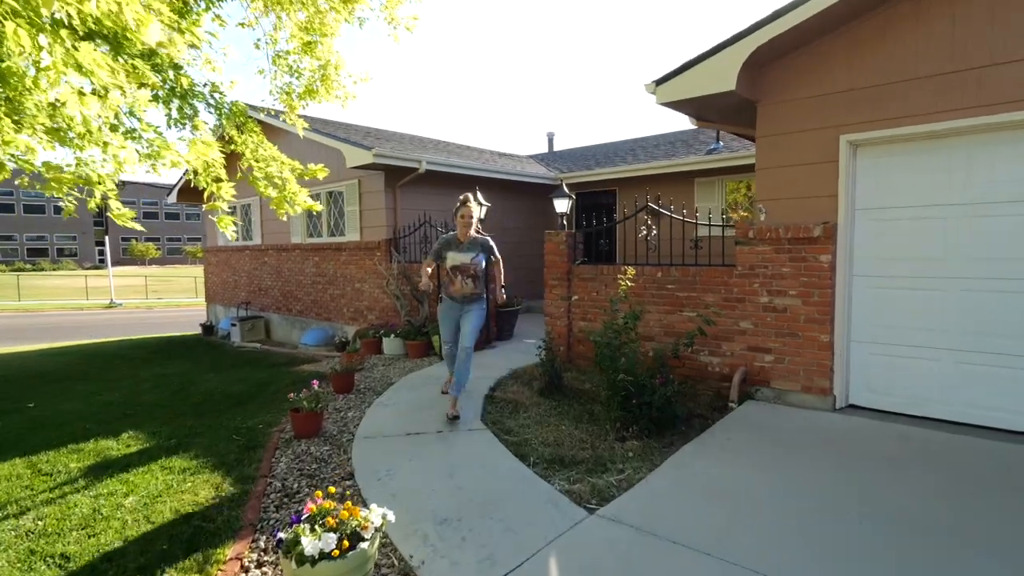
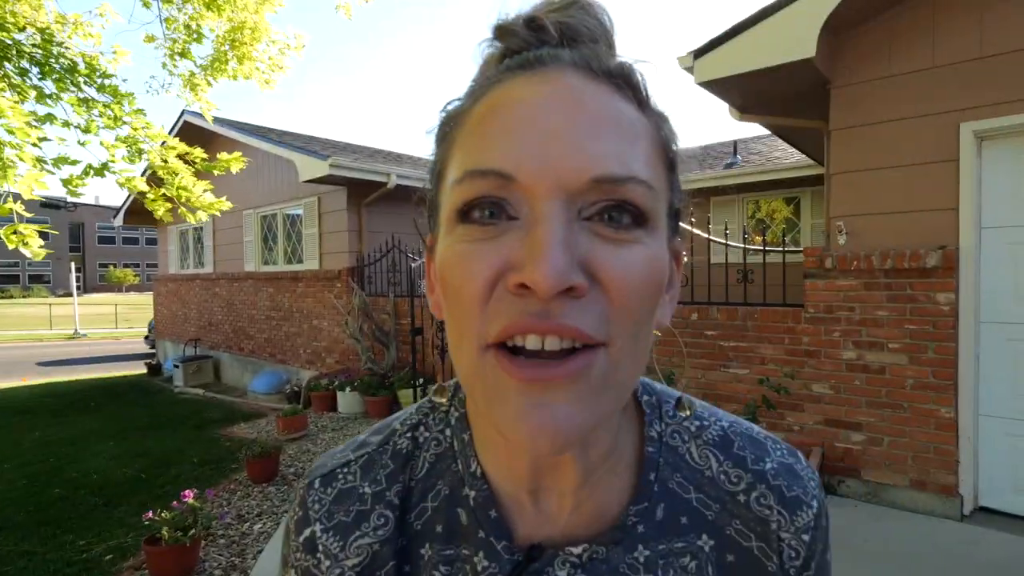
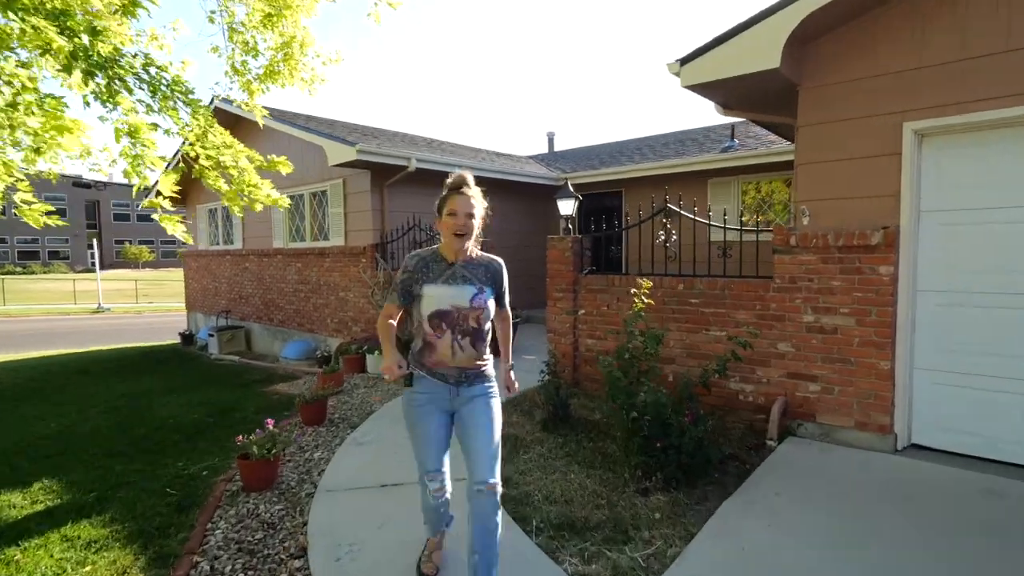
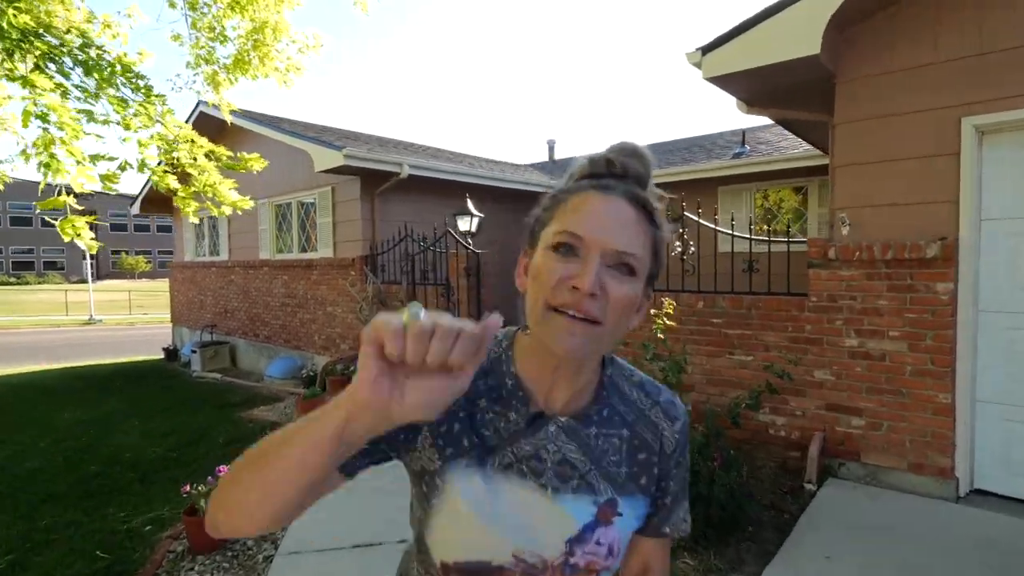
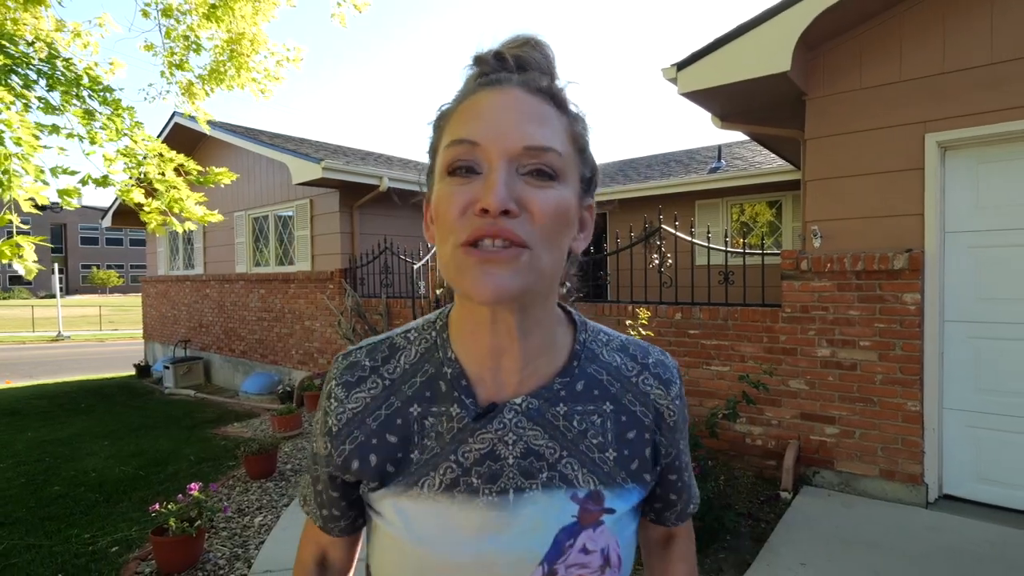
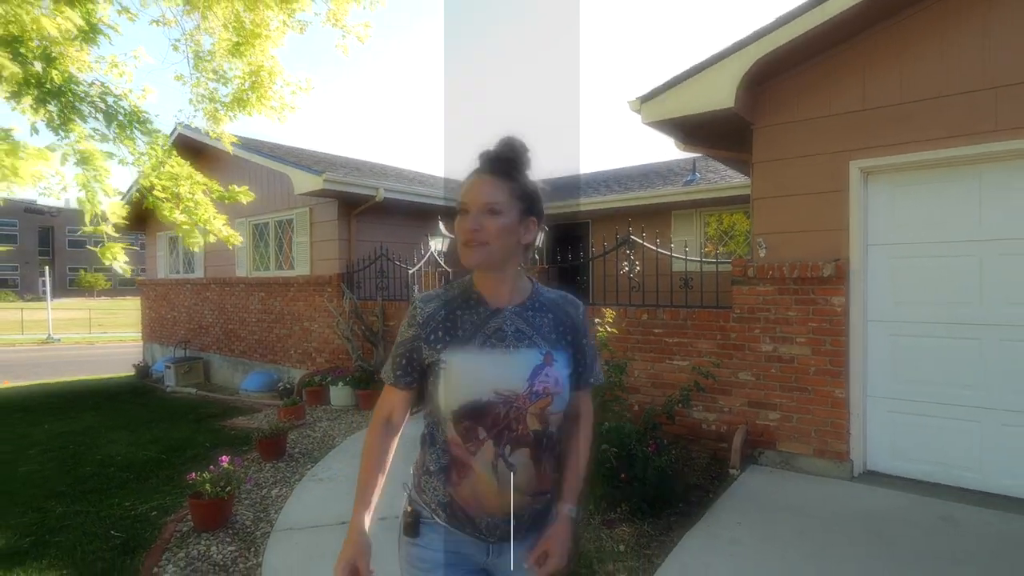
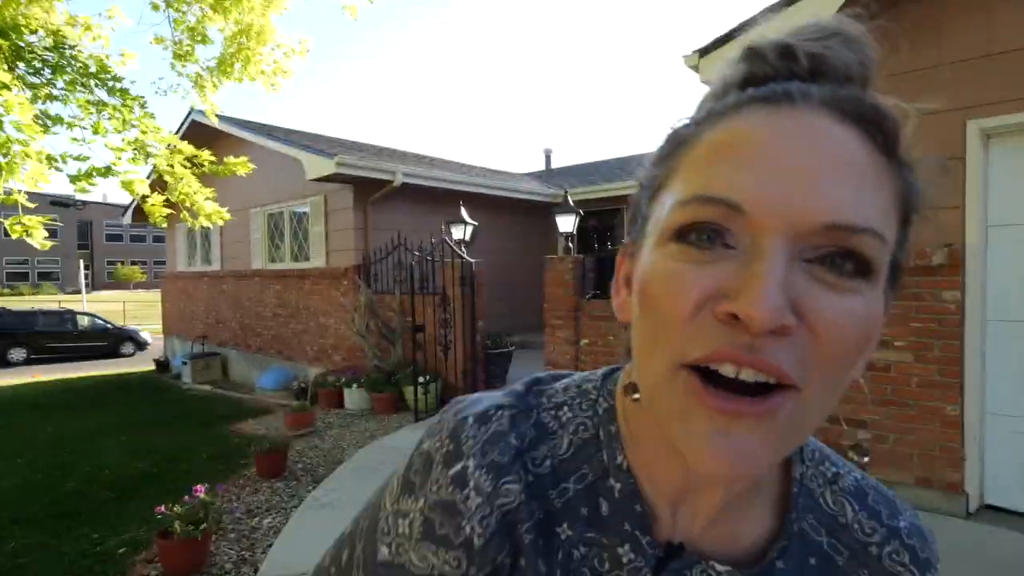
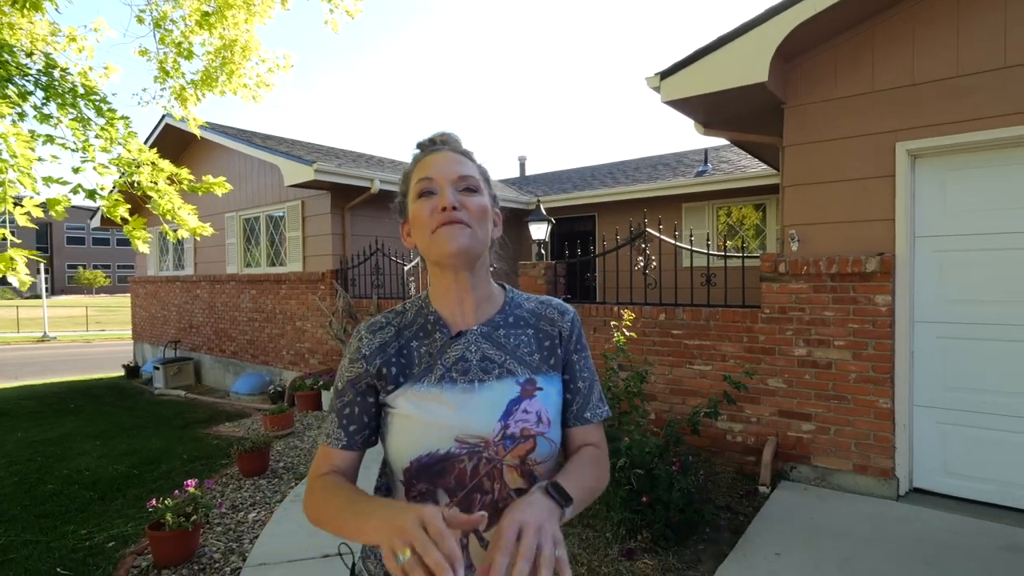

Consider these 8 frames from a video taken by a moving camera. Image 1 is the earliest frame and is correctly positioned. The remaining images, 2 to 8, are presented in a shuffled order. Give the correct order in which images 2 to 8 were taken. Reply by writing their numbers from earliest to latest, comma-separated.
3, 4, 7, 2, 5, 8, 6
